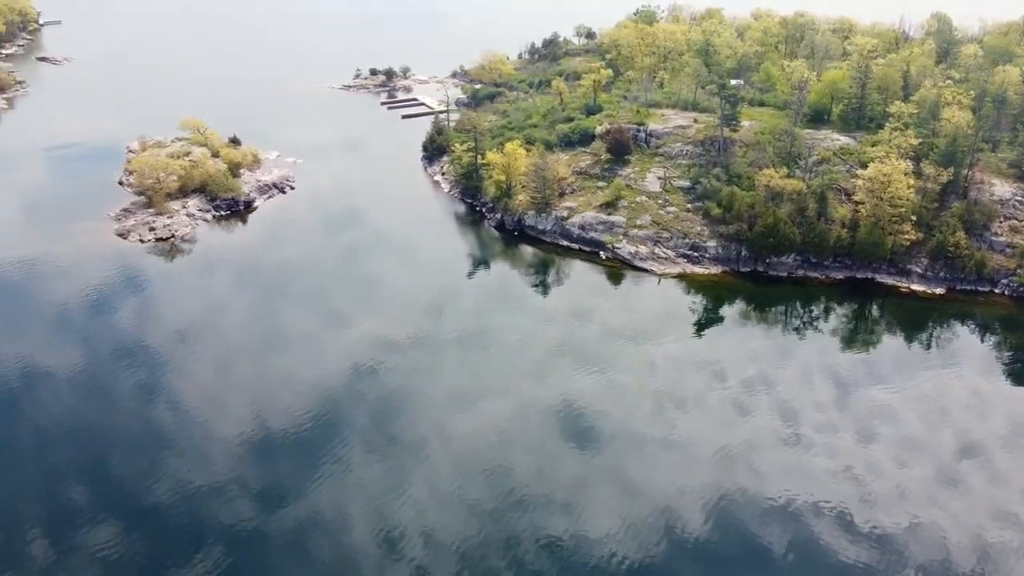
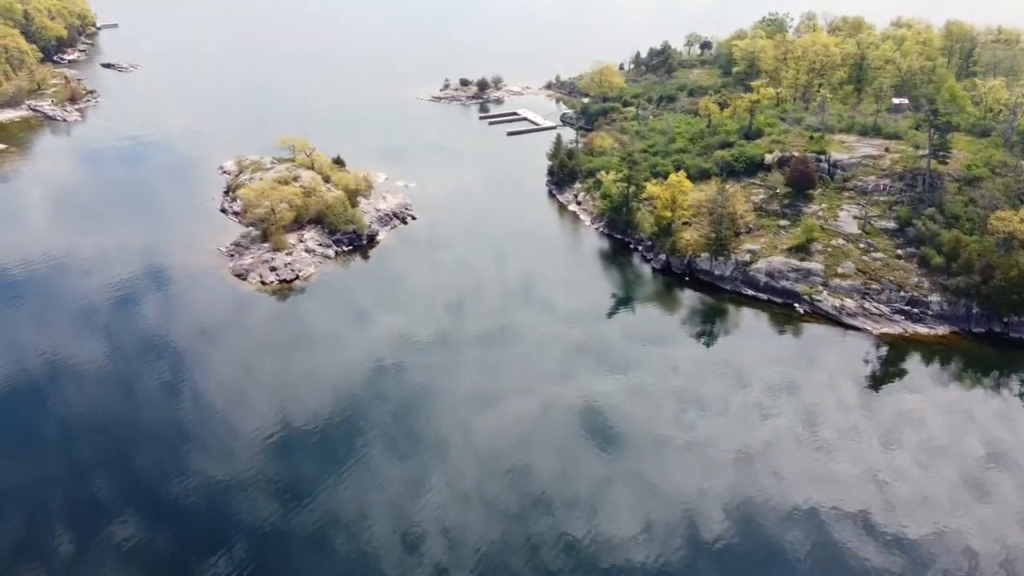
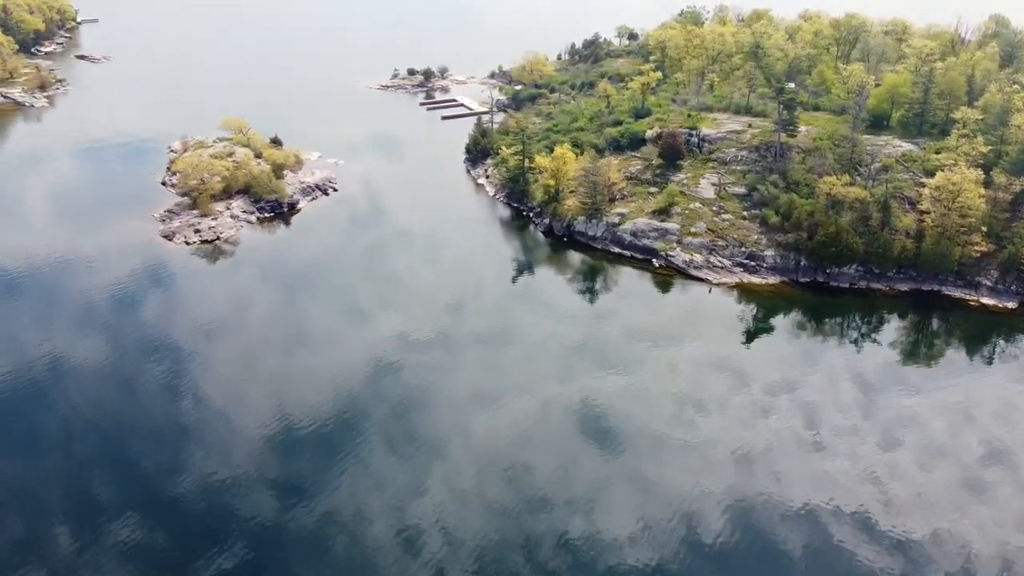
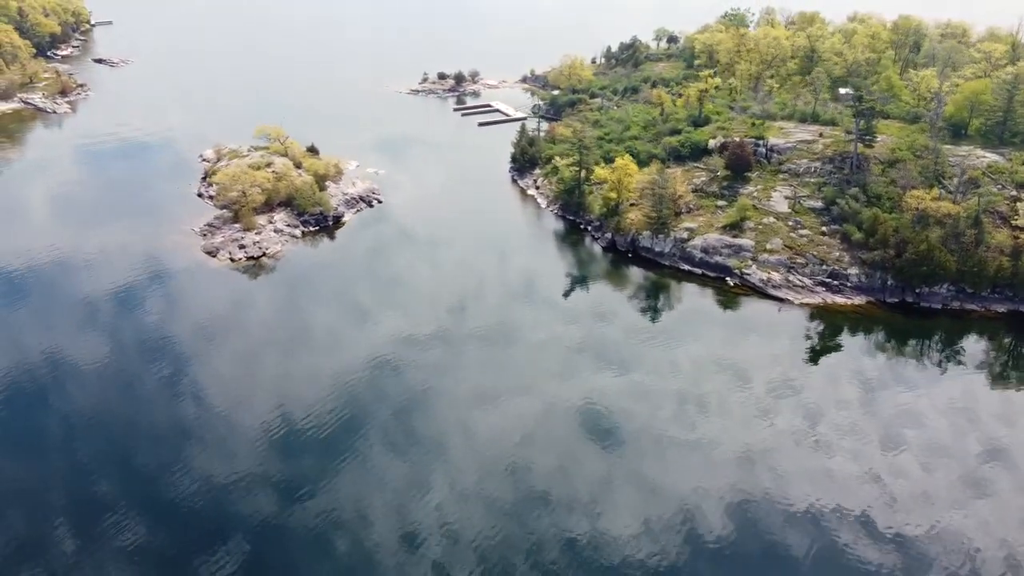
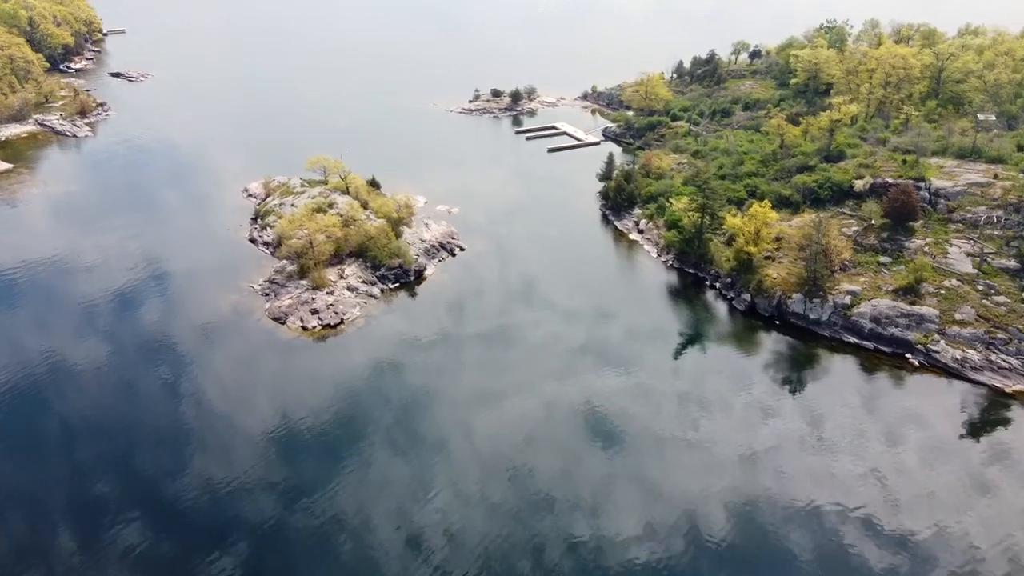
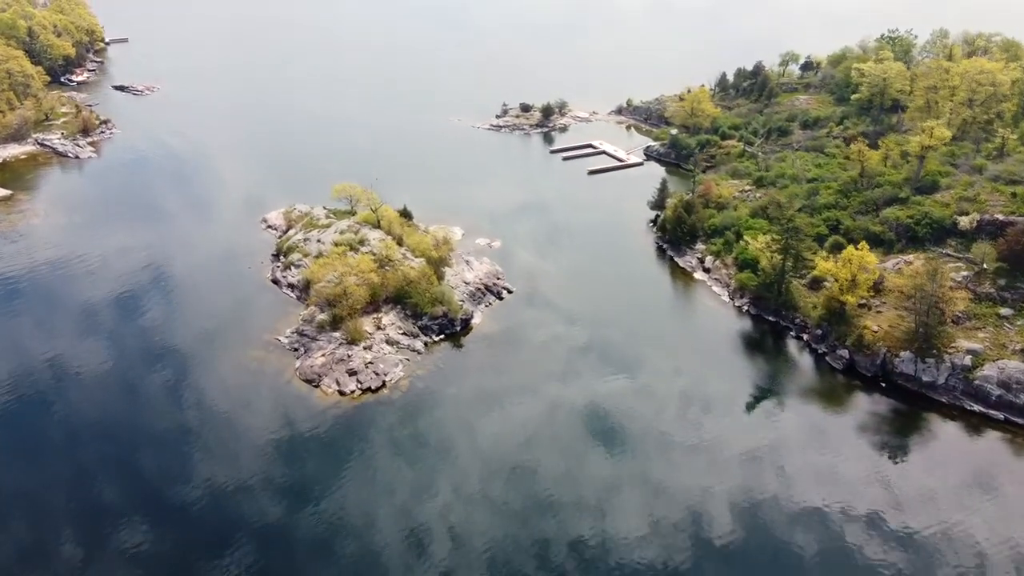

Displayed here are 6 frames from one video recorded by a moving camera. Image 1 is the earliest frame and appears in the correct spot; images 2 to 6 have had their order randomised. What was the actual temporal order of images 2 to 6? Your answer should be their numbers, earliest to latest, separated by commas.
3, 4, 2, 5, 6
